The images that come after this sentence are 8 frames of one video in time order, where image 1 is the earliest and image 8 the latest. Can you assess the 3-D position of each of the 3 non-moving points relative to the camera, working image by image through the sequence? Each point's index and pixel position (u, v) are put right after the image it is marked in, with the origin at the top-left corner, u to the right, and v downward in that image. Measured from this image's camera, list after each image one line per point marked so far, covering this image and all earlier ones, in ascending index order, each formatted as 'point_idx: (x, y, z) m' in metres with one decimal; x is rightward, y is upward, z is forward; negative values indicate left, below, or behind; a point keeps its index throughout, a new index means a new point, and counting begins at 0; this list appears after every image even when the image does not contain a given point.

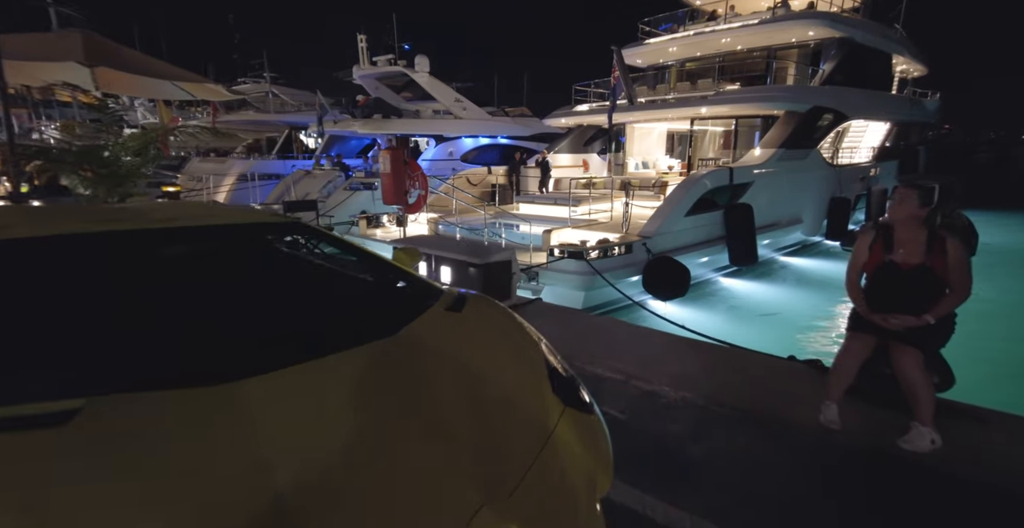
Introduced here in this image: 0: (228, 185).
0: (-6.4, +1.8, +12.8) m
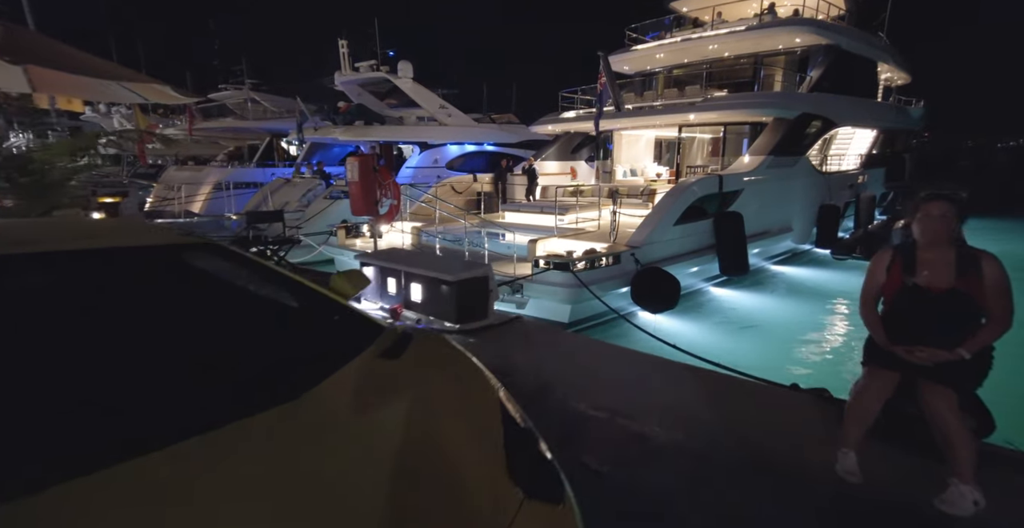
0: (-6.7, +1.5, +12.4) m
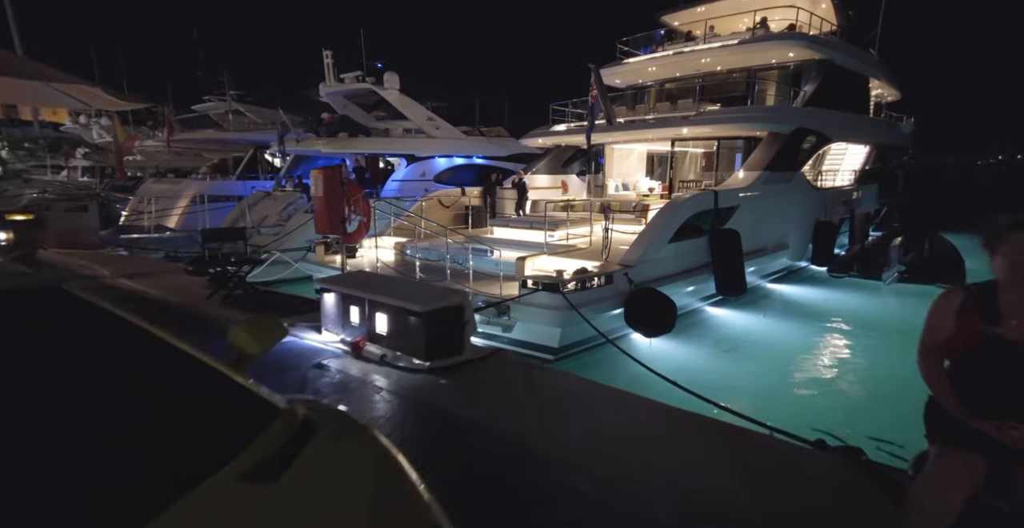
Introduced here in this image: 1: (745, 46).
0: (-7.0, +1.2, +12.0) m
1: (+4.8, +4.5, +11.8) m
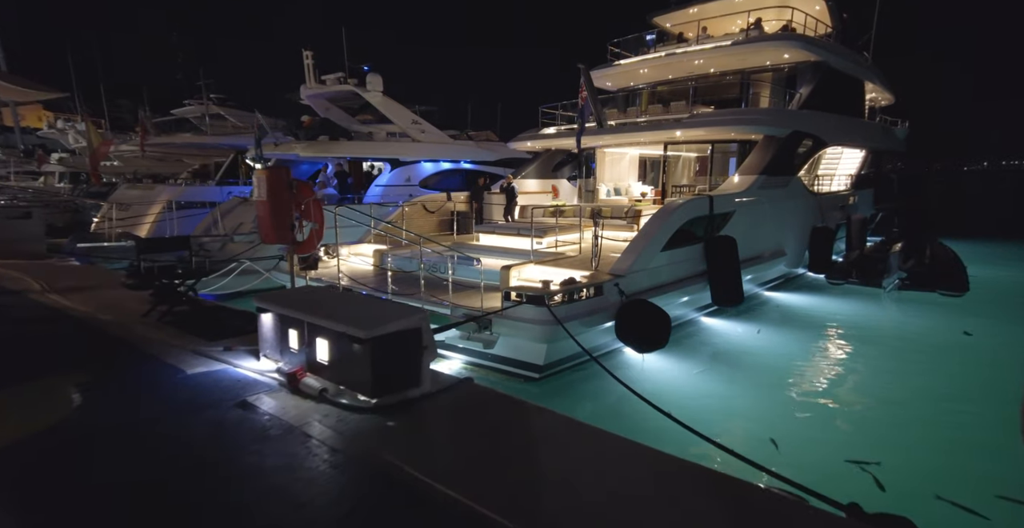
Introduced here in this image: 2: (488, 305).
0: (-7.2, +1.0, +11.4) m
1: (+4.5, +4.4, +11.4) m
2: (-0.3, -0.5, +6.3) m
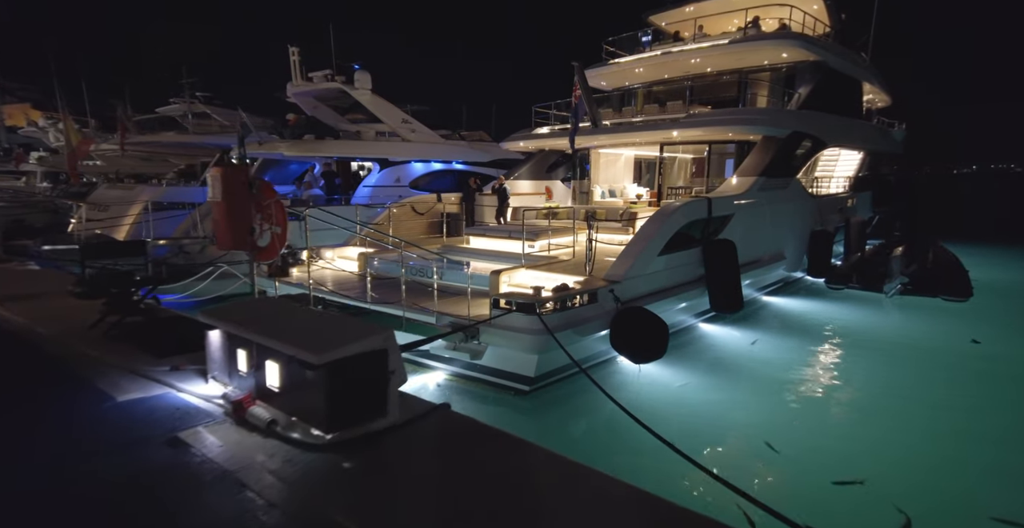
0: (-7.4, +1.0, +11.0) m
1: (+4.4, +4.3, +11.2) m
2: (-0.4, -0.5, +5.9) m
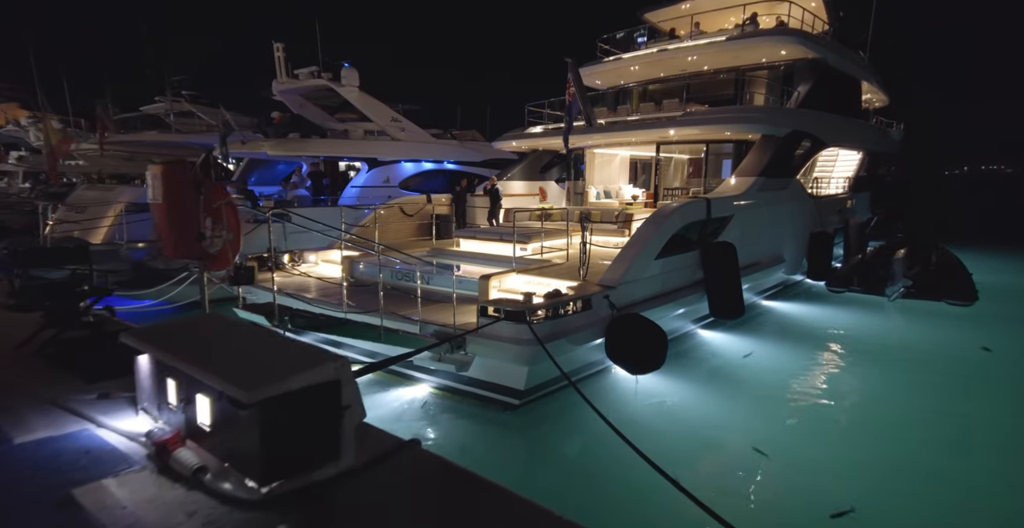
0: (-7.5, +0.9, +10.6) m
1: (+4.2, +4.2, +10.9) m
2: (-0.5, -0.6, +5.6) m
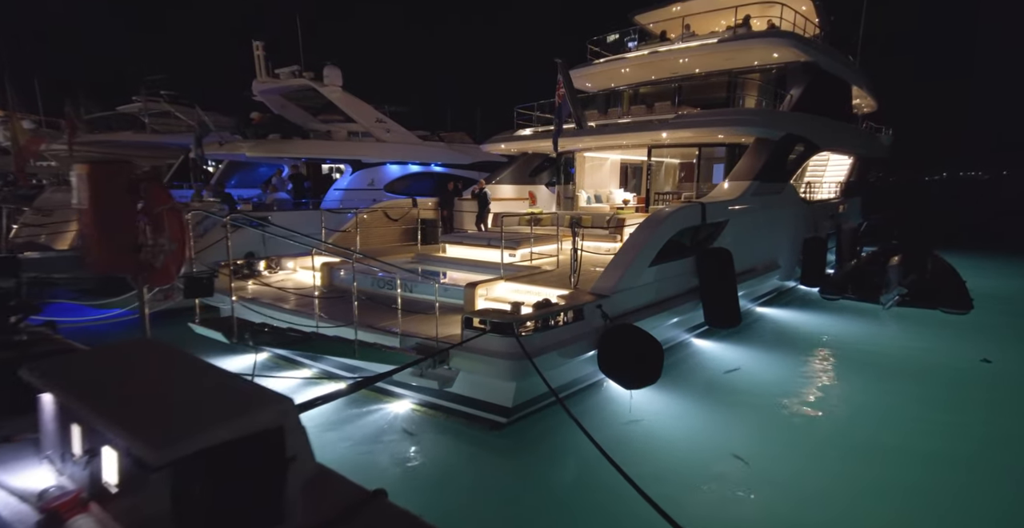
0: (-7.7, +0.8, +10.2) m
1: (+4.0, +4.1, +10.7) m
2: (-0.6, -0.6, +5.3) m
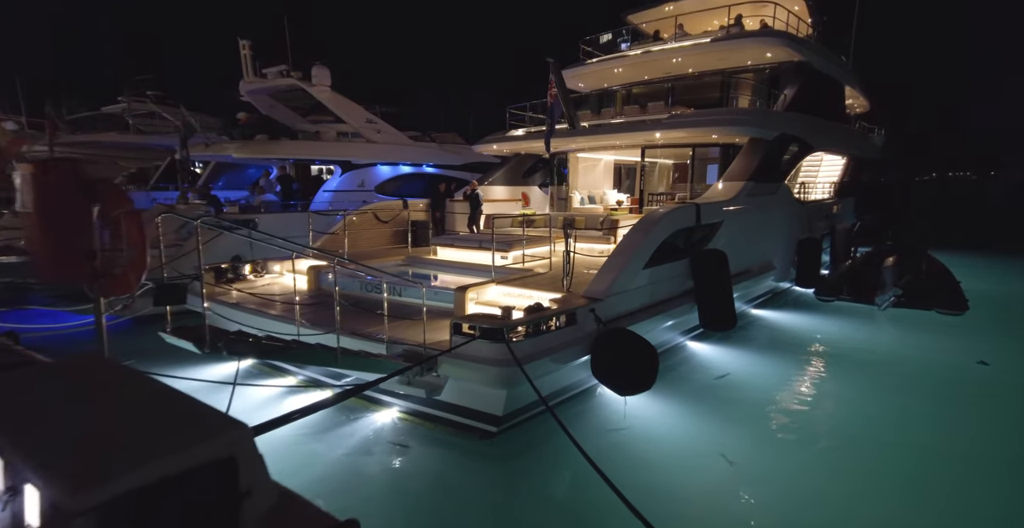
0: (-7.9, +0.7, +9.9) m
1: (+3.9, +4.1, +10.5) m
2: (-0.7, -0.7, +5.1) m
